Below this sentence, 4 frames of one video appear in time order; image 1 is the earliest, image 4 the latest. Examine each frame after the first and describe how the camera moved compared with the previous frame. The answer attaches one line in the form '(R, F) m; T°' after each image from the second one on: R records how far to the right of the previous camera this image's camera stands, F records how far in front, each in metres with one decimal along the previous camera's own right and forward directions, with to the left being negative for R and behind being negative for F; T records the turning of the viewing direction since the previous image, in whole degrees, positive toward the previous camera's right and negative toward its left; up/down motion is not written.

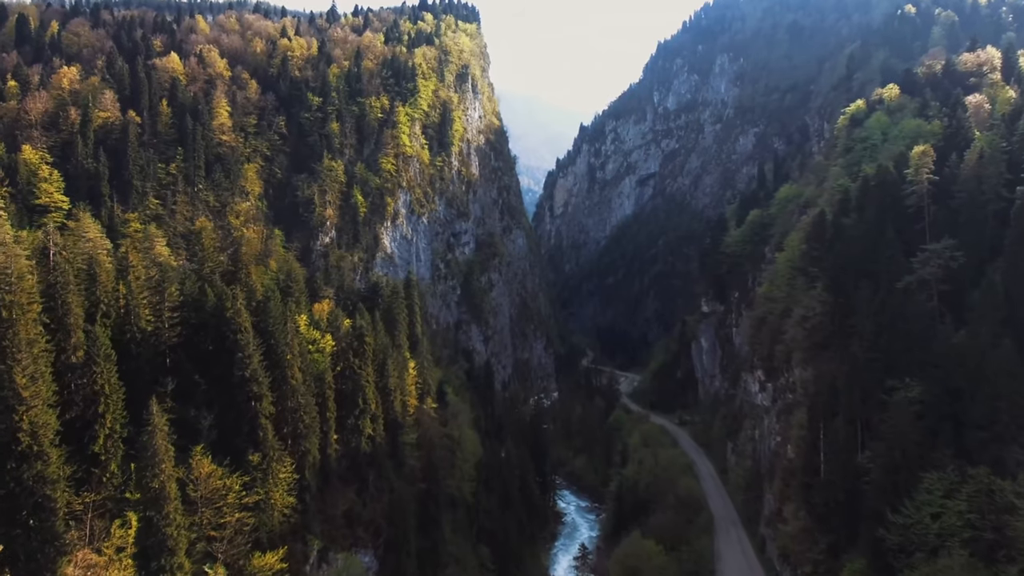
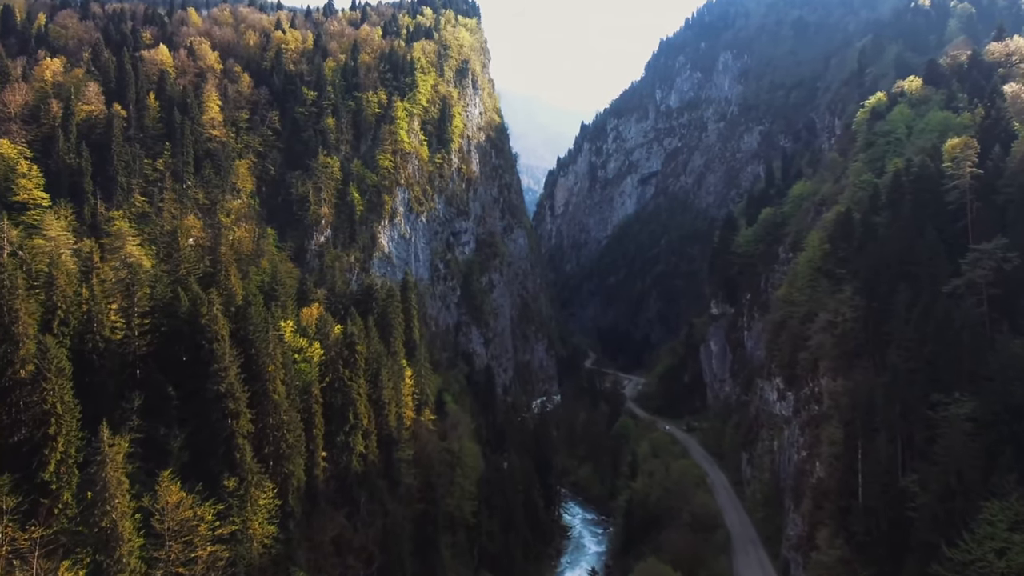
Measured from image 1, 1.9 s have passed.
(-0.3, +3.8) m; 0°
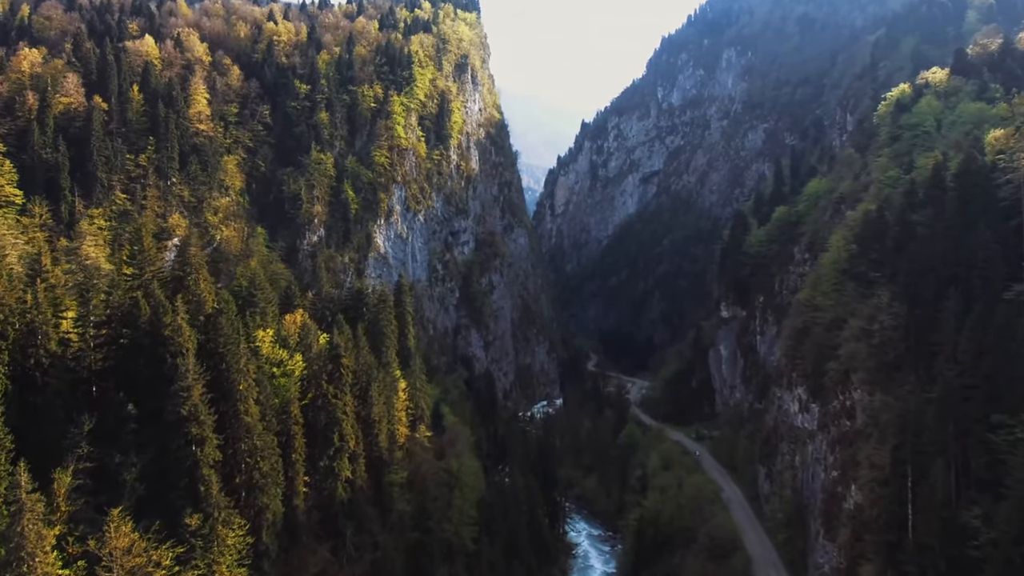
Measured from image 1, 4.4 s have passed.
(-0.3, +4.3) m; 0°
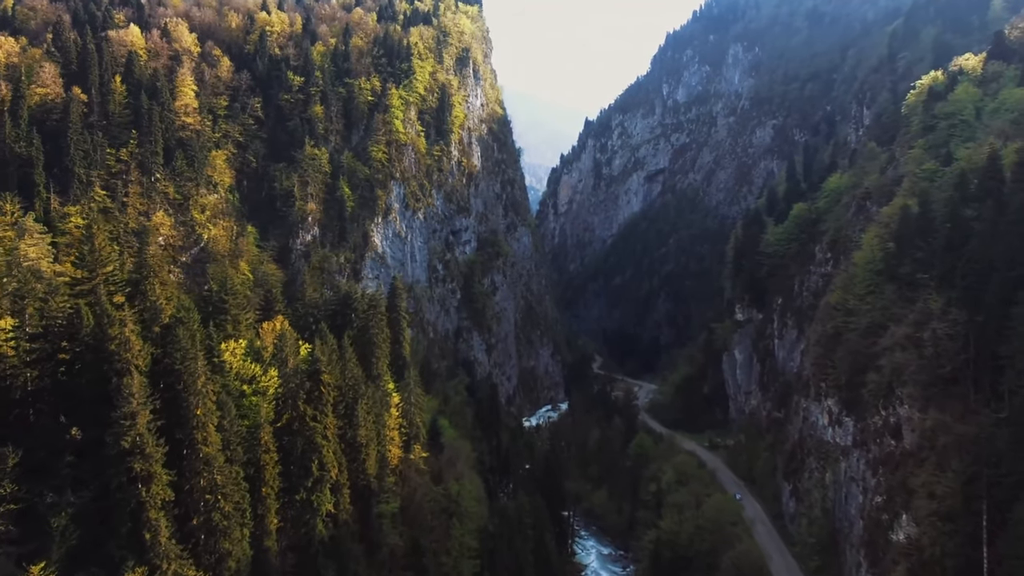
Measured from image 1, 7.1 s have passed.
(-0.2, +4.7) m; 0°
